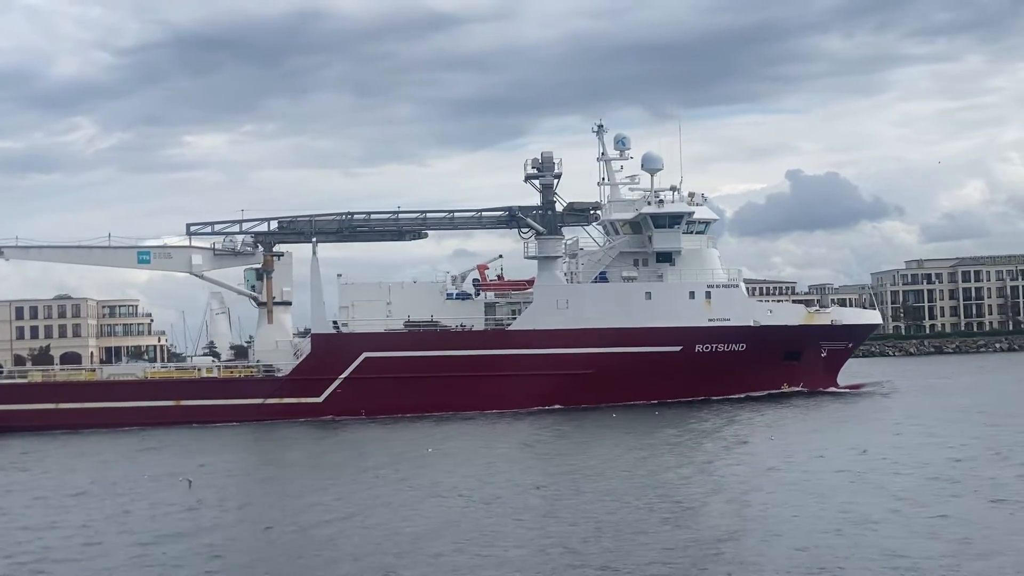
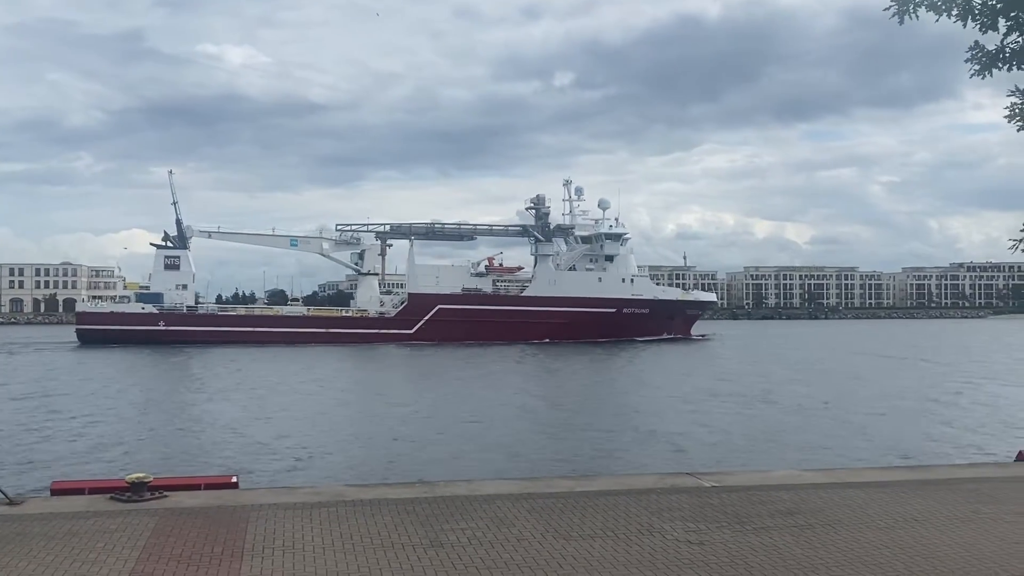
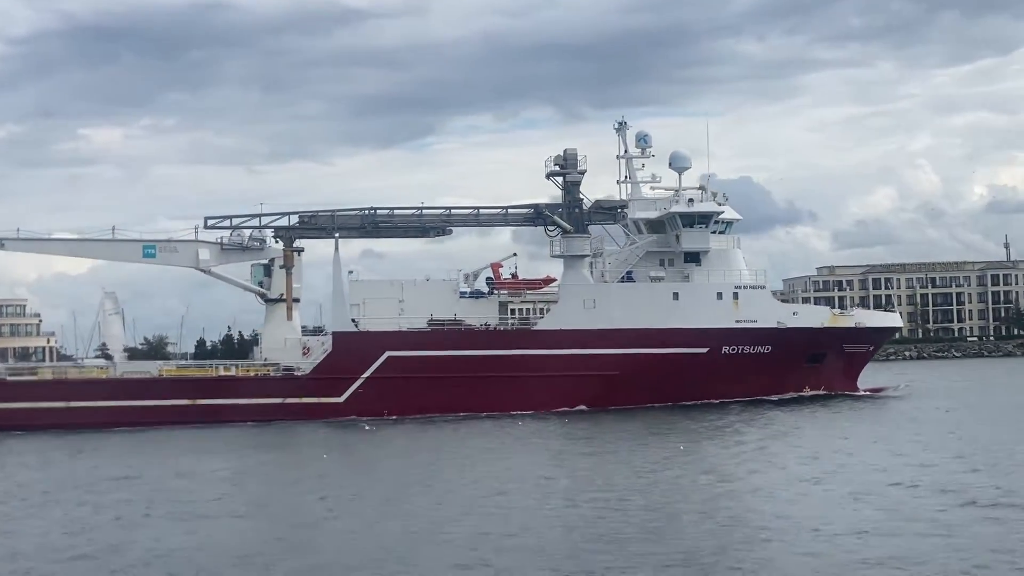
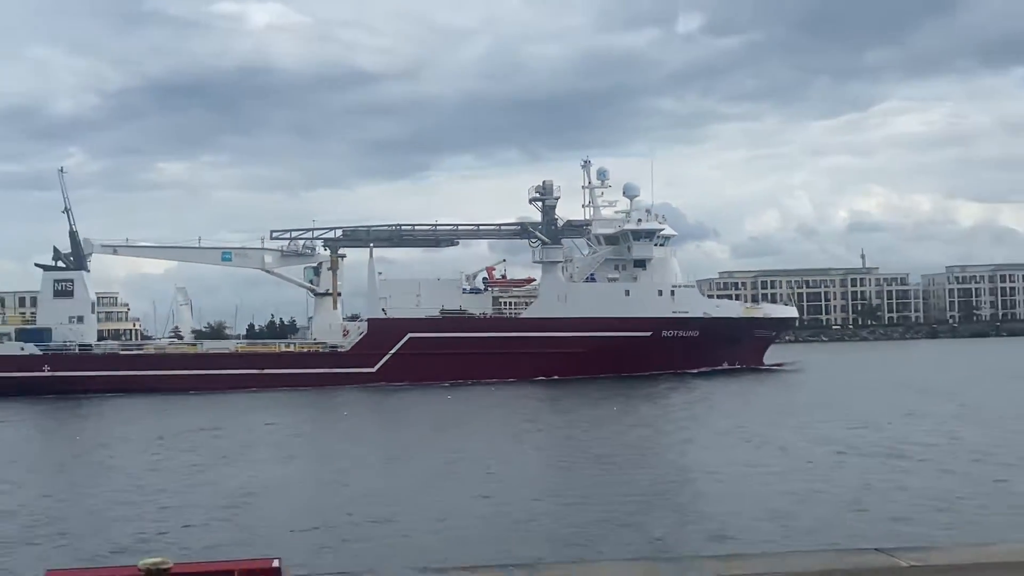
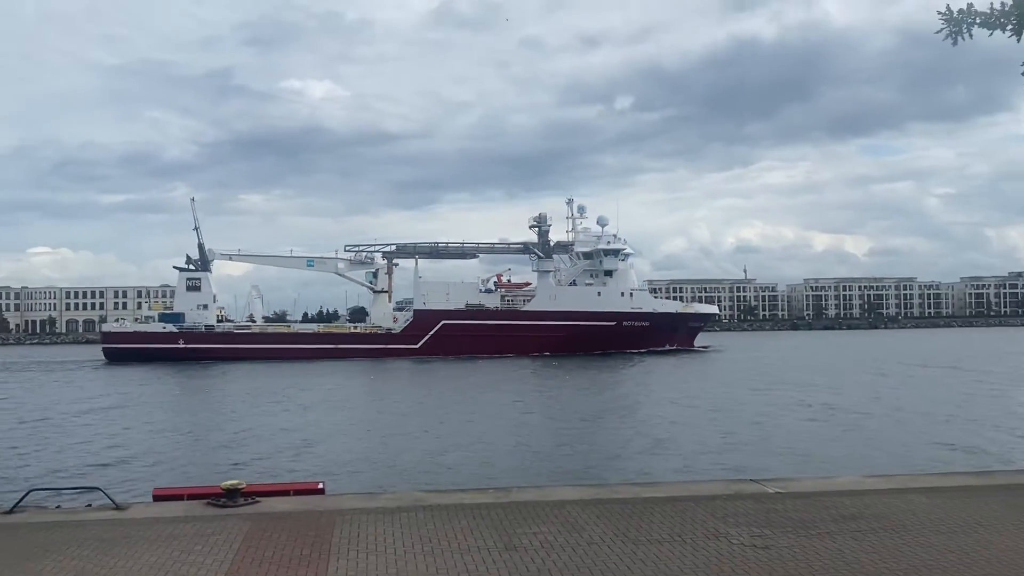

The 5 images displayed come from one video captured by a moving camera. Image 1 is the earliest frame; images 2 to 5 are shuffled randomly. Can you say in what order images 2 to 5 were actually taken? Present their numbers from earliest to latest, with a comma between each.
3, 4, 5, 2
